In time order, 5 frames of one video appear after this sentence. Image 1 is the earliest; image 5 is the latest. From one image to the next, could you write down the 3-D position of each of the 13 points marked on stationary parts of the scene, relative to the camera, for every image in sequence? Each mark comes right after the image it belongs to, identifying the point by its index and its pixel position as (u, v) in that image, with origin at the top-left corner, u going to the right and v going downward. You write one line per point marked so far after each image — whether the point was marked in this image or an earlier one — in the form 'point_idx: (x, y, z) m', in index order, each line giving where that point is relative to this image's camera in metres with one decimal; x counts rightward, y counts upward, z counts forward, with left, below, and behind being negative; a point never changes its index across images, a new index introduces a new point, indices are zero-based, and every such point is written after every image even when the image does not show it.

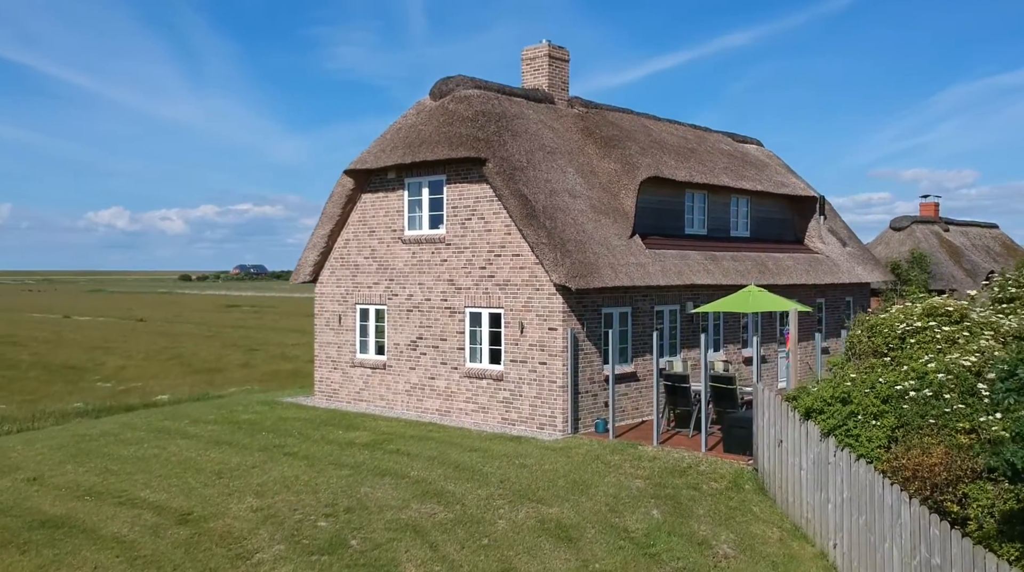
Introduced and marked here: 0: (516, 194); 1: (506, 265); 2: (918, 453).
0: (+0.1, +1.7, +19.0) m
1: (-0.1, +0.4, +19.6) m
2: (+5.3, -2.2, +13.0) m
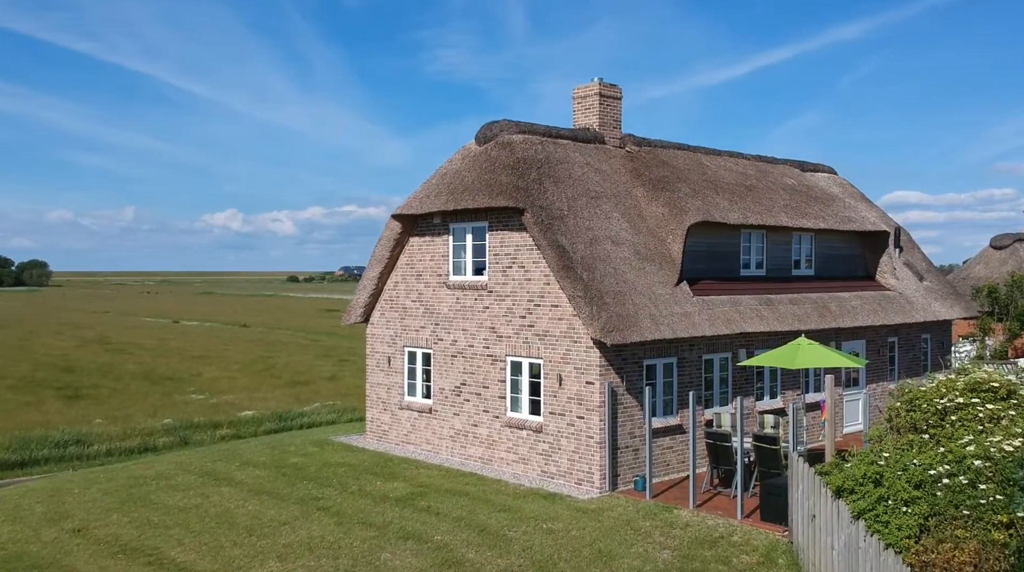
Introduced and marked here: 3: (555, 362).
0: (+0.7, +0.8, +18.7) m
1: (+0.6, -0.5, +19.3) m
2: (+5.3, -3.2, +12.1) m
3: (+0.8, -1.5, +19.1) m
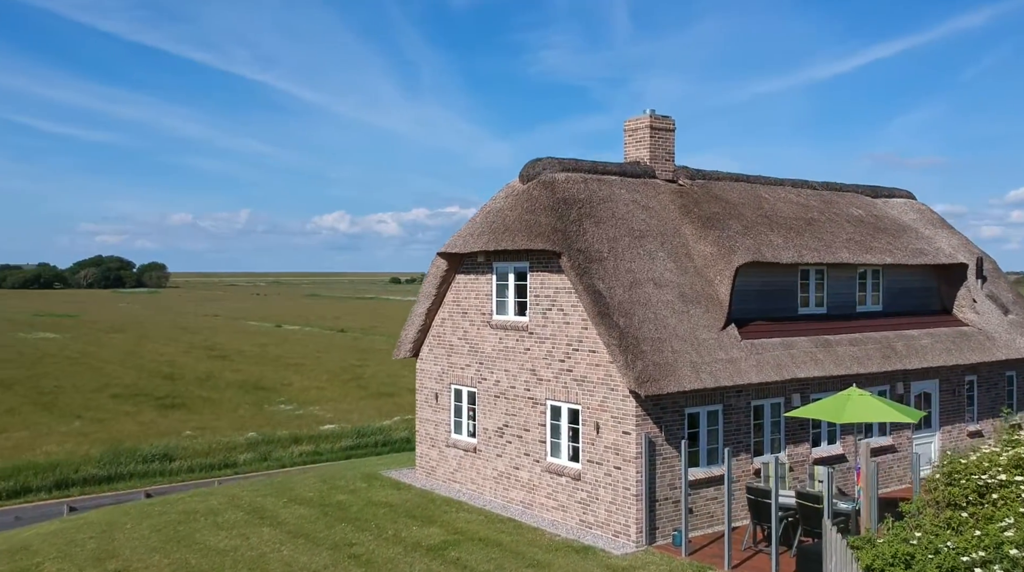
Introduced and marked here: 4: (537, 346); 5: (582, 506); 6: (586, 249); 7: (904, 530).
0: (+1.4, -0.1, +18.2) m
1: (+1.3, -1.4, +18.8) m
2: (+5.2, -4.0, +11.2) m
3: (+1.5, -2.3, +18.6) m
4: (+0.5, -1.2, +19.8) m
5: (+1.3, -4.2, +18.8) m
6: (+1.4, +0.7, +18.8) m
7: (+5.2, -3.2, +13.3) m
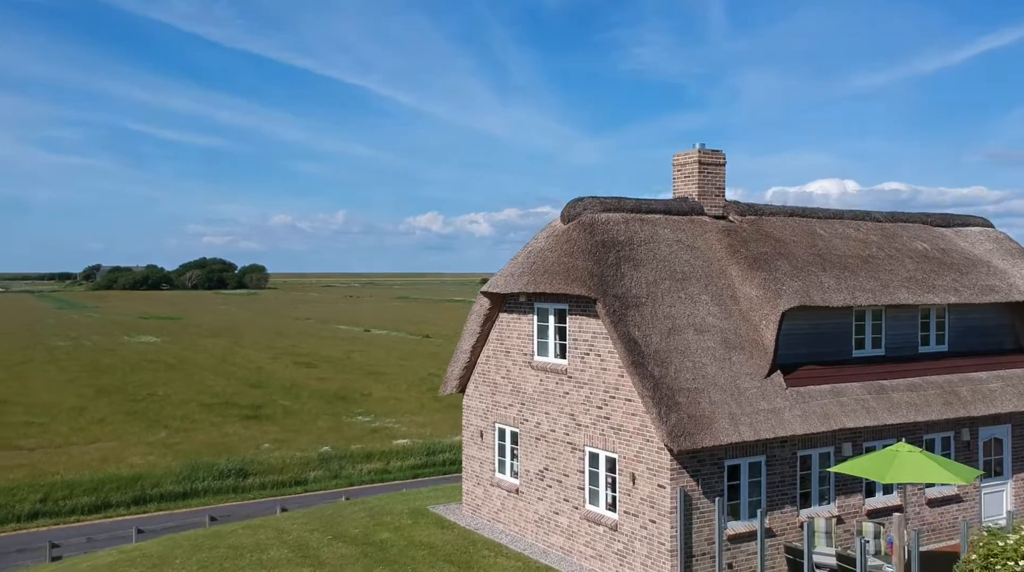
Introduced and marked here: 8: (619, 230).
0: (+2.0, -0.9, +17.7) m
1: (+2.0, -2.2, +18.4) m
2: (+5.1, -4.9, +10.4) m
3: (+2.1, -3.1, +18.1) m
4: (+1.3, -2.0, +19.5) m
5: (+2.0, -5.0, +18.4) m
6: (+2.0, -0.2, +18.4) m
7: (+5.3, -4.1, +12.5) m
8: (+2.1, +1.1, +19.7) m
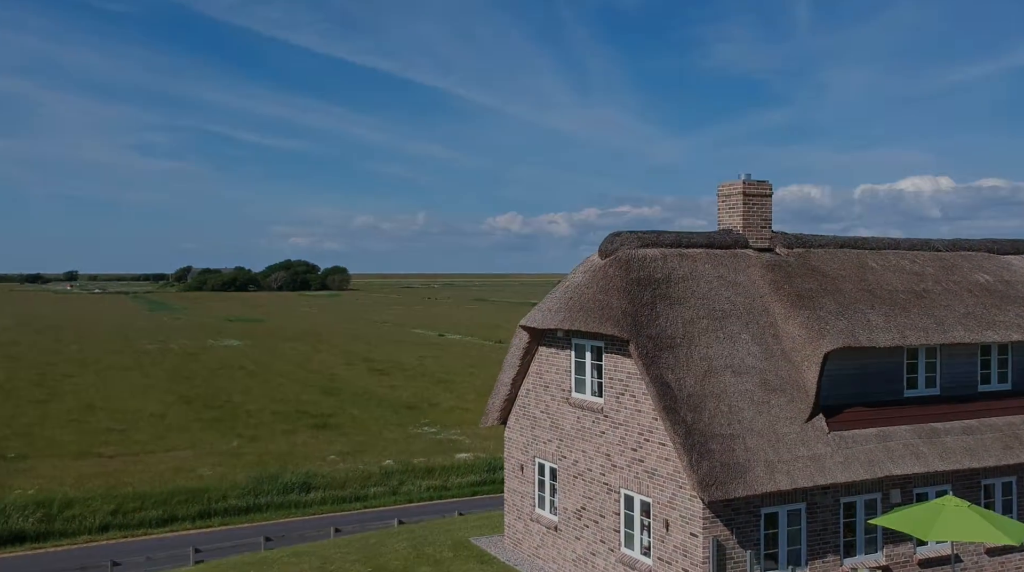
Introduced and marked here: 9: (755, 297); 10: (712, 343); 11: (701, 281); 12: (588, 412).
0: (+2.5, -1.7, +17.3) m
1: (+2.5, -3.0, +17.9) m
2: (+5.0, -5.6, +9.7) m
3: (+2.7, -3.9, +17.7) m
4: (+1.9, -2.8, +19.1) m
5: (+2.5, -5.7, +18.0) m
6: (+2.6, -0.9, +17.9) m
7: (+5.4, -4.8, +11.8) m
8: (+2.8, +0.4, +19.2) m
9: (+4.7, -0.2, +19.4) m
10: (+3.6, -1.0, +18.3) m
11: (+3.6, +0.1, +19.2) m
12: (+1.5, -2.5, +19.8) m
